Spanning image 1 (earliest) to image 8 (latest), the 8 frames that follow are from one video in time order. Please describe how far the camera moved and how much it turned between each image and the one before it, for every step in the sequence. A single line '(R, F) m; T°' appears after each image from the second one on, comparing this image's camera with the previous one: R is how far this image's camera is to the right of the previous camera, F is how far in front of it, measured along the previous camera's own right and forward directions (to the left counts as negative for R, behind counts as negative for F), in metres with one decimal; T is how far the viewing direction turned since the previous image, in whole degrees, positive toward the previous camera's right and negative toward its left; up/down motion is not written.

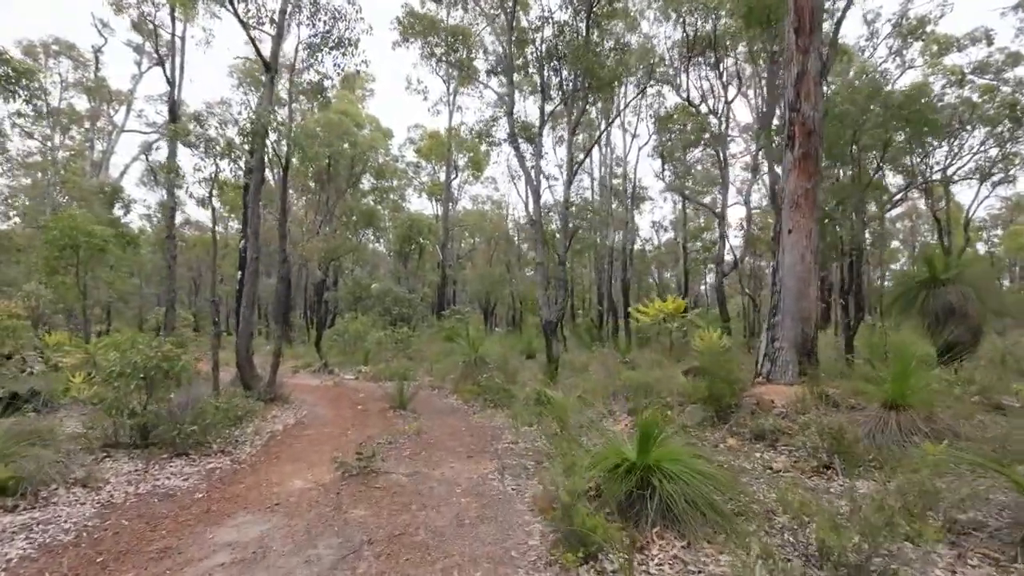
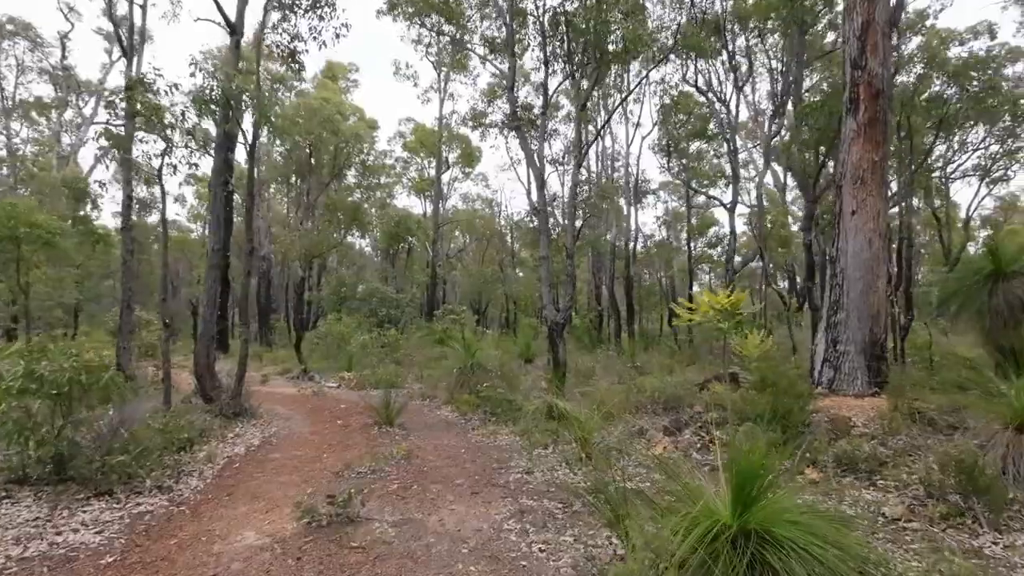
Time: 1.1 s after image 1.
(-0.2, +1.3) m; +1°
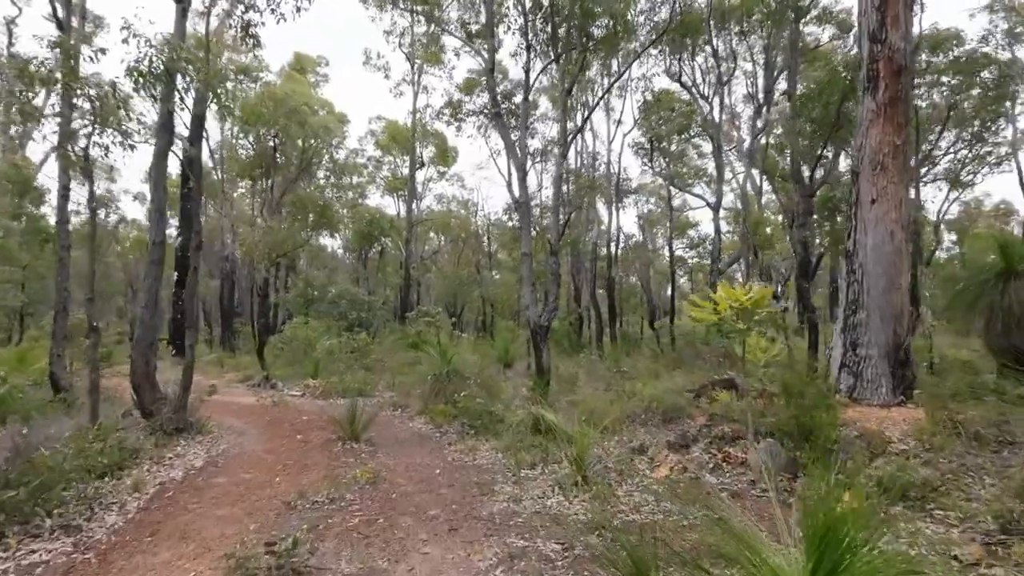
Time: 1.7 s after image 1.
(-0.1, +0.8) m; +3°
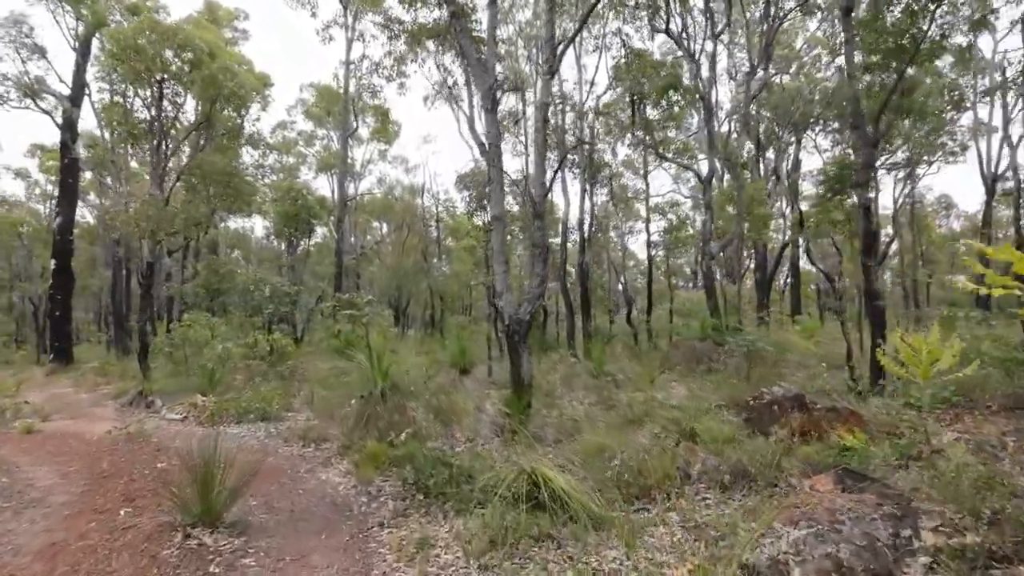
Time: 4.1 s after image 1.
(-0.2, +2.9) m; +5°
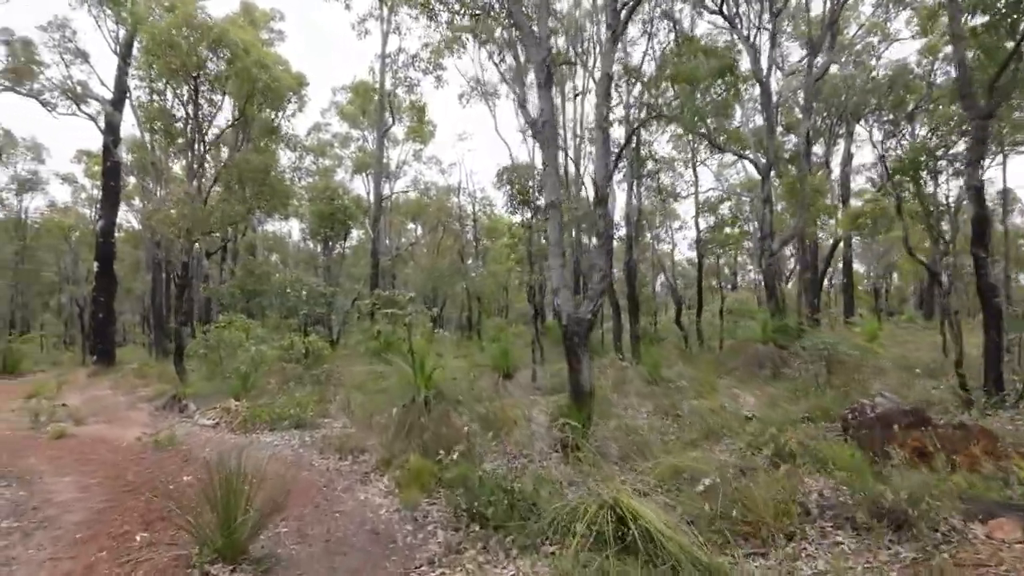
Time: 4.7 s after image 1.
(-0.3, +0.7) m; -3°
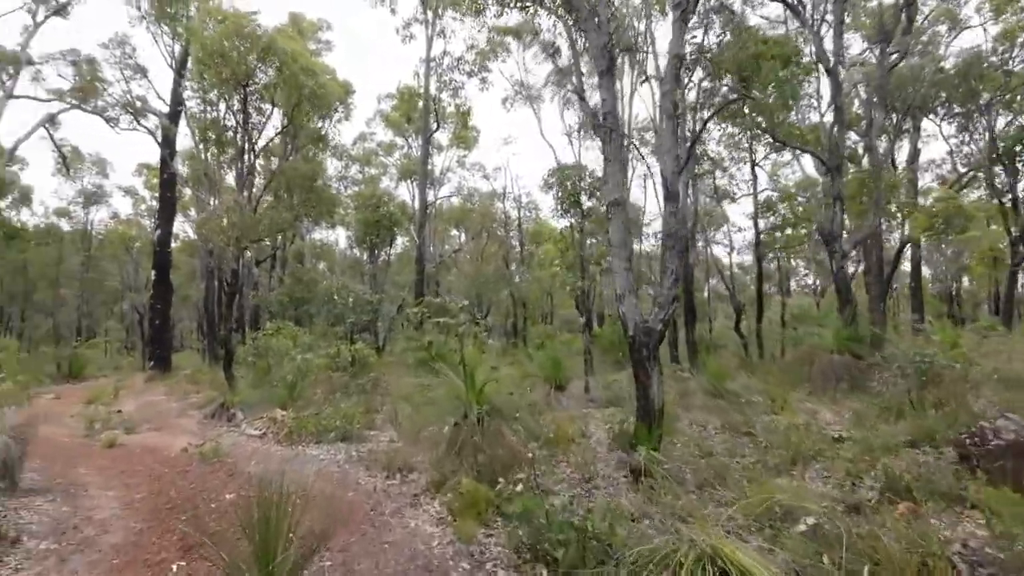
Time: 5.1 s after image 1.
(-0.2, +0.5) m; -4°
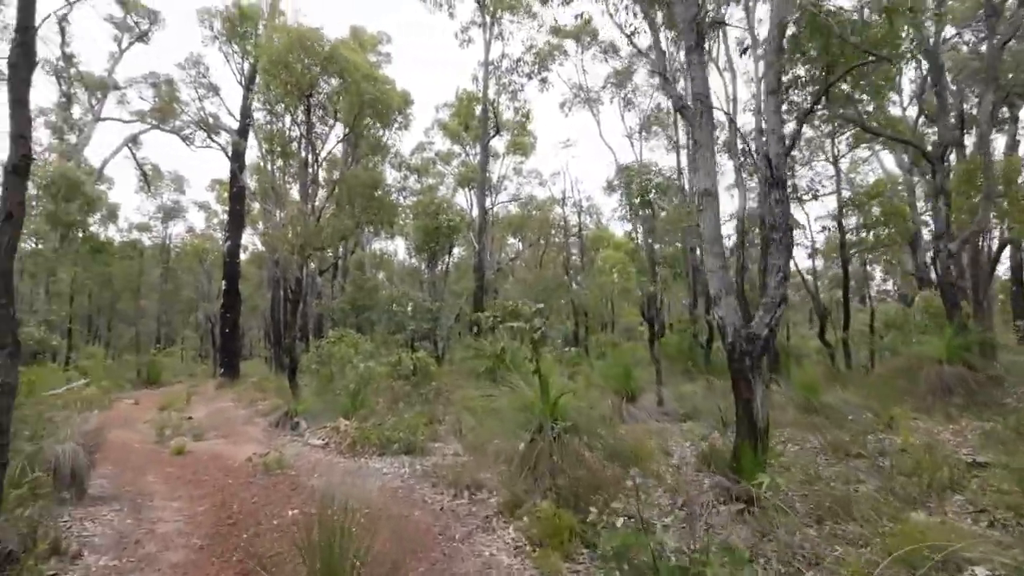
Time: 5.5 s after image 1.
(-0.2, +0.5) m; -6°
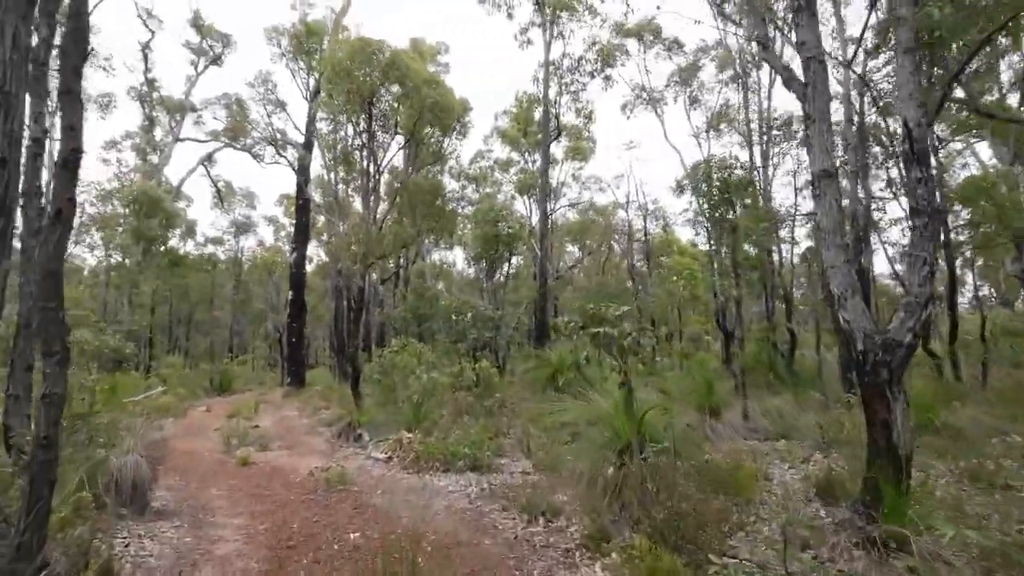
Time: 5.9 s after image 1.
(-0.2, +0.5) m; -6°
